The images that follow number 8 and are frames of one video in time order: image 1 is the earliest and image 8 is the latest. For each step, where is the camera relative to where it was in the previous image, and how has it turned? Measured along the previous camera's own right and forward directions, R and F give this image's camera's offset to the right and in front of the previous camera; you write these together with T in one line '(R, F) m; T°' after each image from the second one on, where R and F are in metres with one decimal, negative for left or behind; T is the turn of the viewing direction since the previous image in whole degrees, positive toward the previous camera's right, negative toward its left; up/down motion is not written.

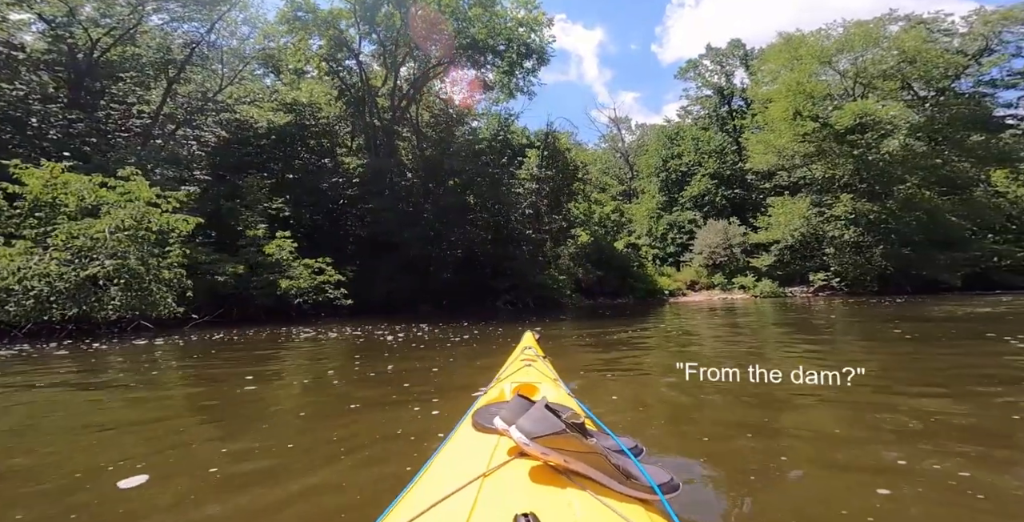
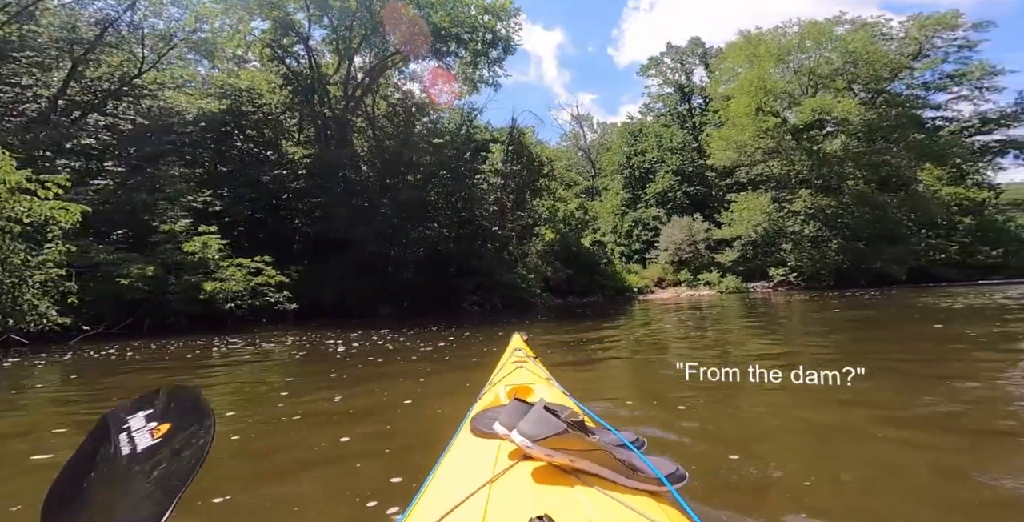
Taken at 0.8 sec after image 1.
(-0.1, +0.9) m; +4°
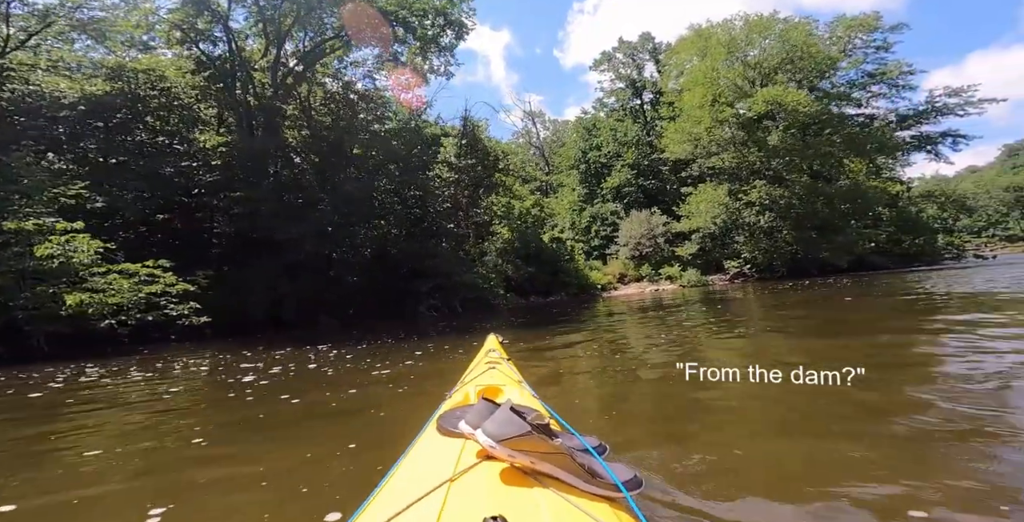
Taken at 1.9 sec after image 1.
(-0.1, +1.1) m; +5°
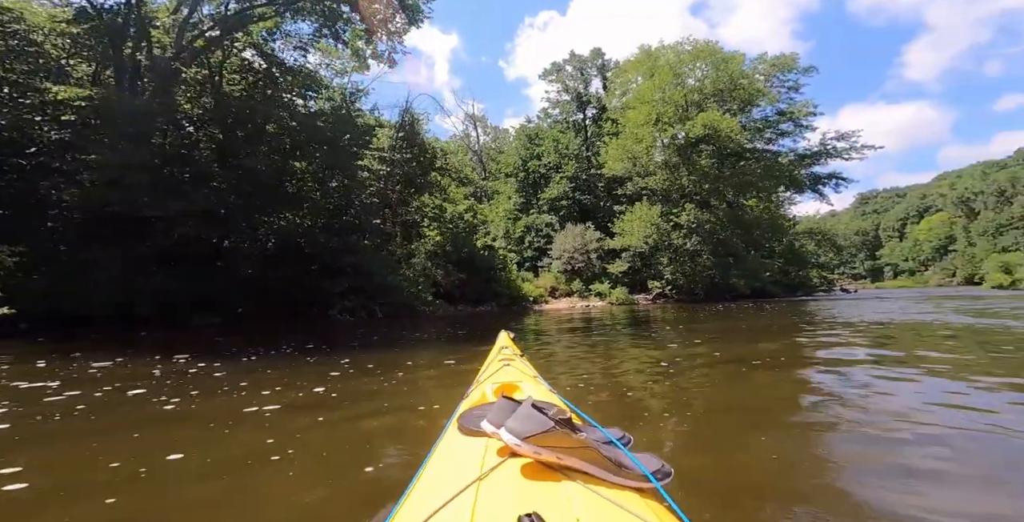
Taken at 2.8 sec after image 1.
(-0.1, +1.0) m; +8°
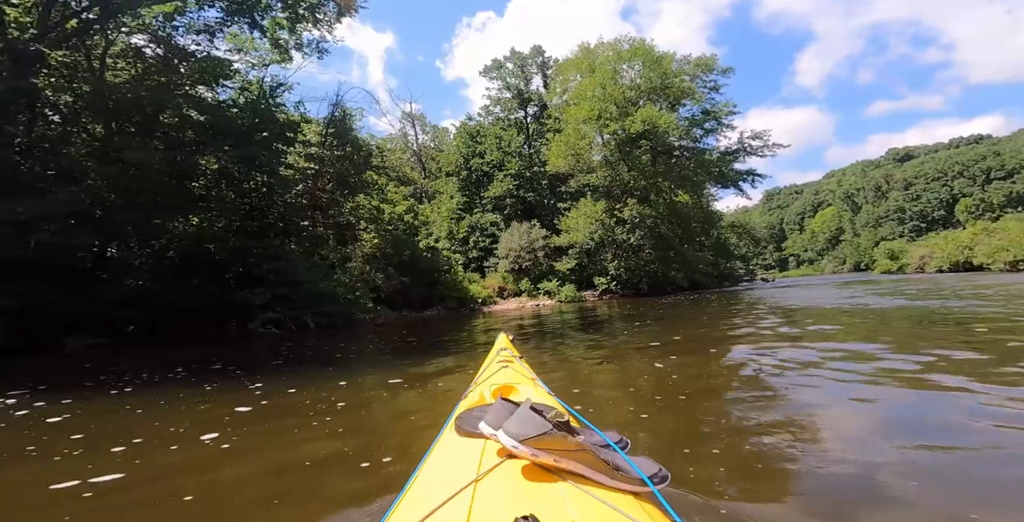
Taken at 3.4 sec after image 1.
(0.0, +0.7) m; +6°
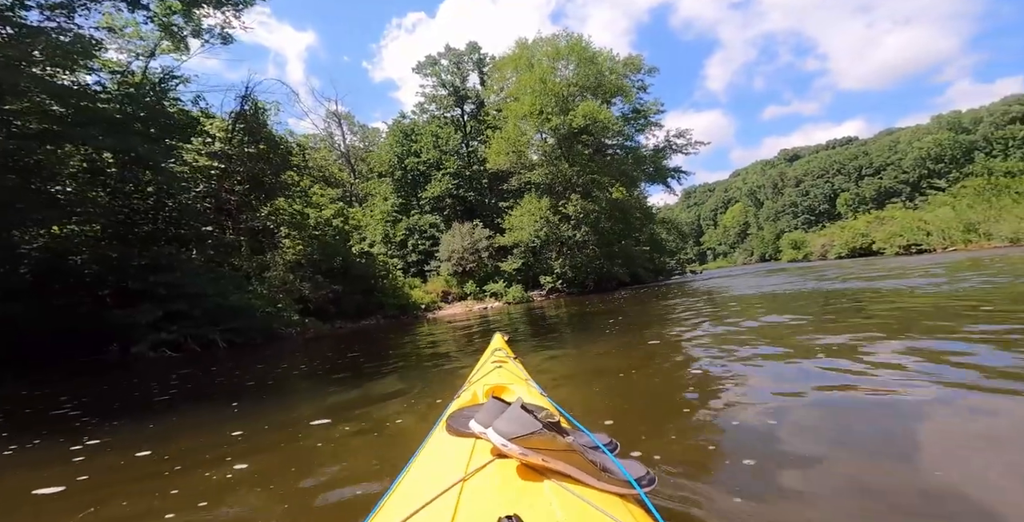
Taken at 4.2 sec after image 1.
(0.0, +1.1) m; +7°
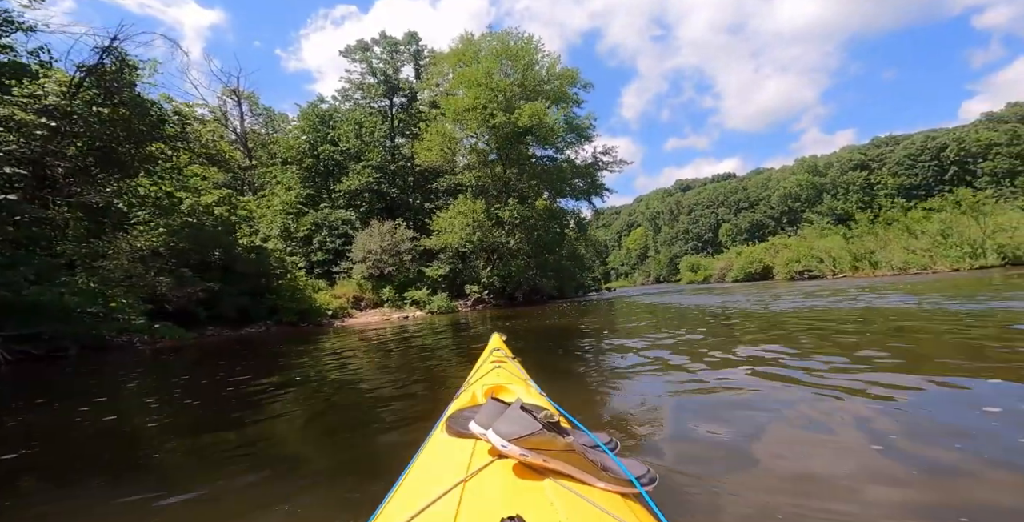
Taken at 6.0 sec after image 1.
(+0.2, +2.0) m; +8°
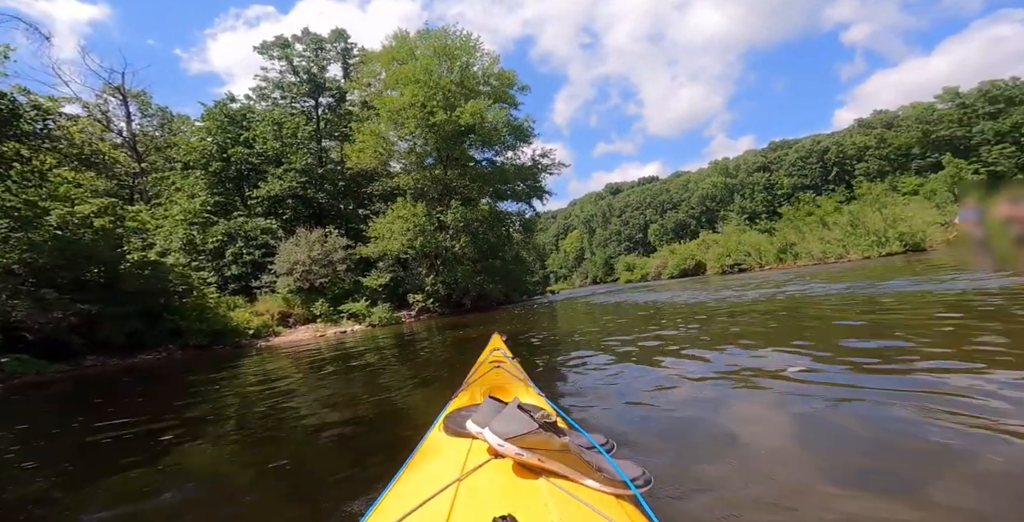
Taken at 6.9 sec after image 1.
(+0.3, +1.1) m; +5°
